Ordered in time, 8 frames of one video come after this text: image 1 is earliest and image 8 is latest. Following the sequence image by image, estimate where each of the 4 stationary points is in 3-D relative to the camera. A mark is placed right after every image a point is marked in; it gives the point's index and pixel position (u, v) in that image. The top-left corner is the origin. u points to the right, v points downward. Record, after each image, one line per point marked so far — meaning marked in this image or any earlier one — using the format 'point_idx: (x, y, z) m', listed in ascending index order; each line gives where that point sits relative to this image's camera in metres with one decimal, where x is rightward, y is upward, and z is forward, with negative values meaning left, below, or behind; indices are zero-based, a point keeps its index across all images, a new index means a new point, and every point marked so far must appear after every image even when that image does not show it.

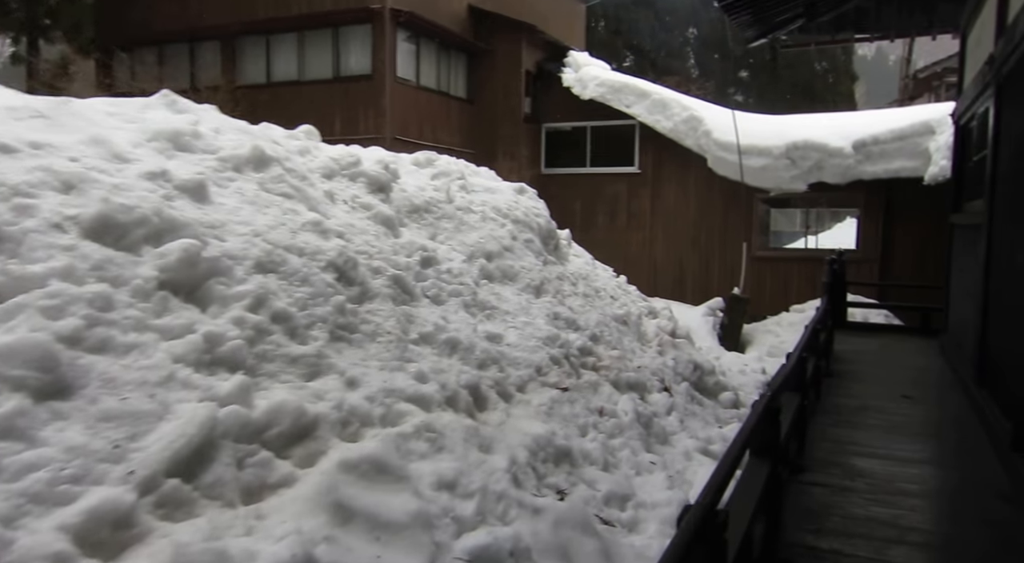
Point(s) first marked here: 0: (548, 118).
0: (+0.7, +3.6, +15.1) m
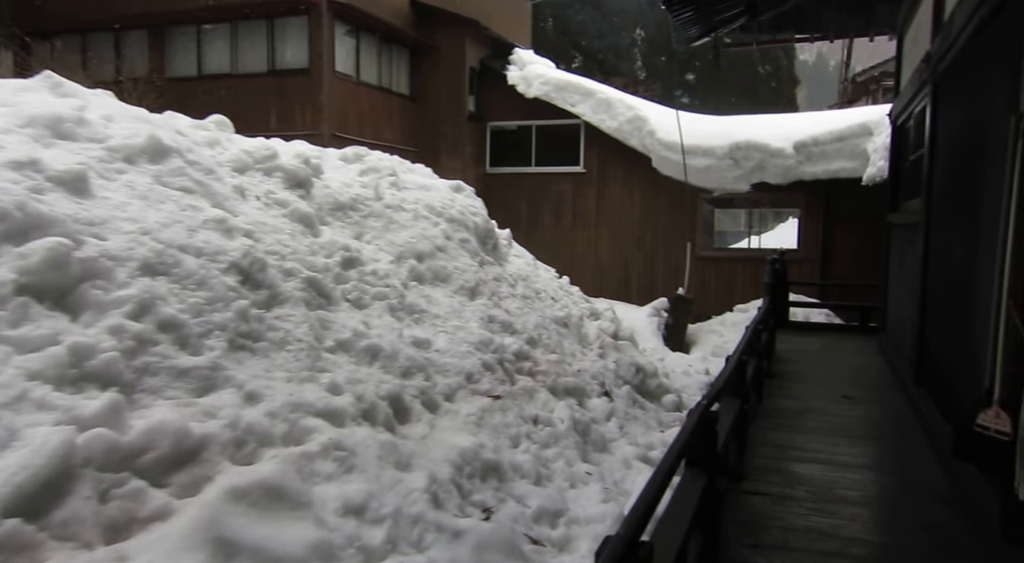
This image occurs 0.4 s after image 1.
0: (-0.5, +3.6, +14.8) m
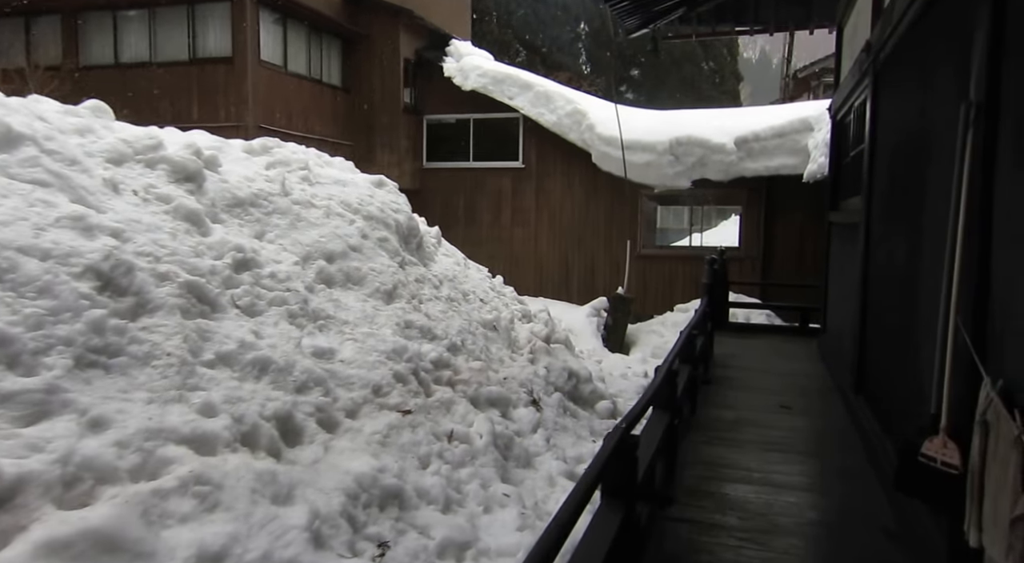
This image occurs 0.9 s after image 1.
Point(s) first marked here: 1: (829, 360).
0: (-1.7, +3.6, +14.4) m
1: (+3.0, -0.7, +6.6) m
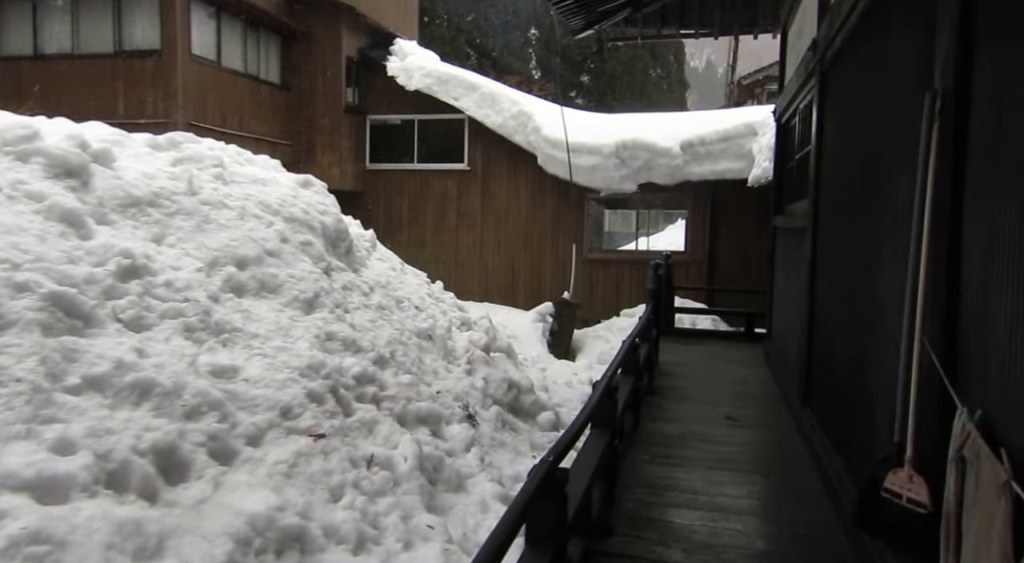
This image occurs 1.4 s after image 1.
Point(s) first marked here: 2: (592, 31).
0: (-2.8, +3.5, +13.9) m
1: (+2.4, -0.8, +6.4) m
2: (+1.0, +3.2, +8.9) m
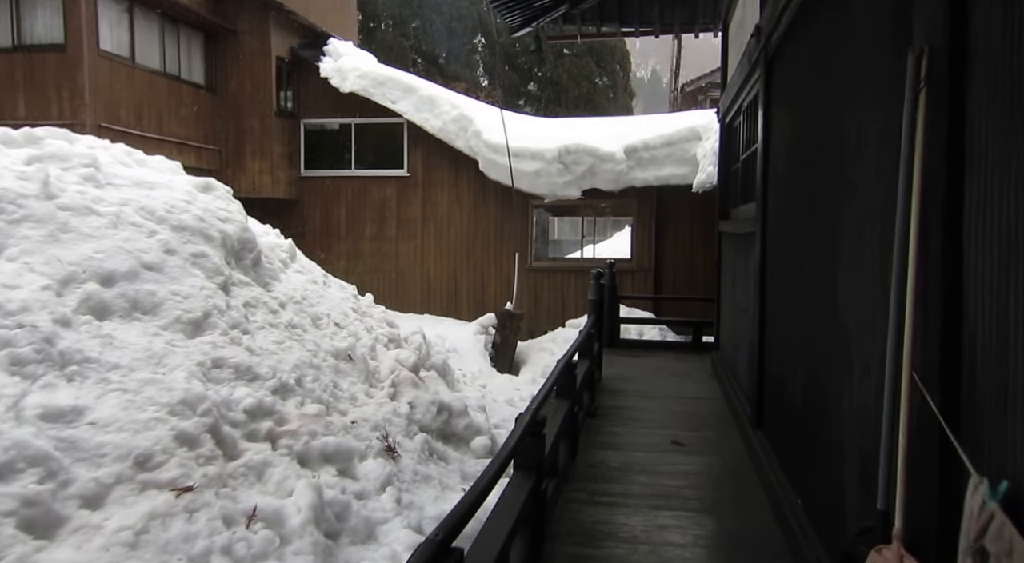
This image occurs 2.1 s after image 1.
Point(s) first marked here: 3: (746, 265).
0: (-4.0, +3.2, +13.2) m
1: (+1.9, -0.9, +6.0) m
2: (+0.2, +3.1, +8.4) m
3: (+1.8, +0.1, +5.3) m
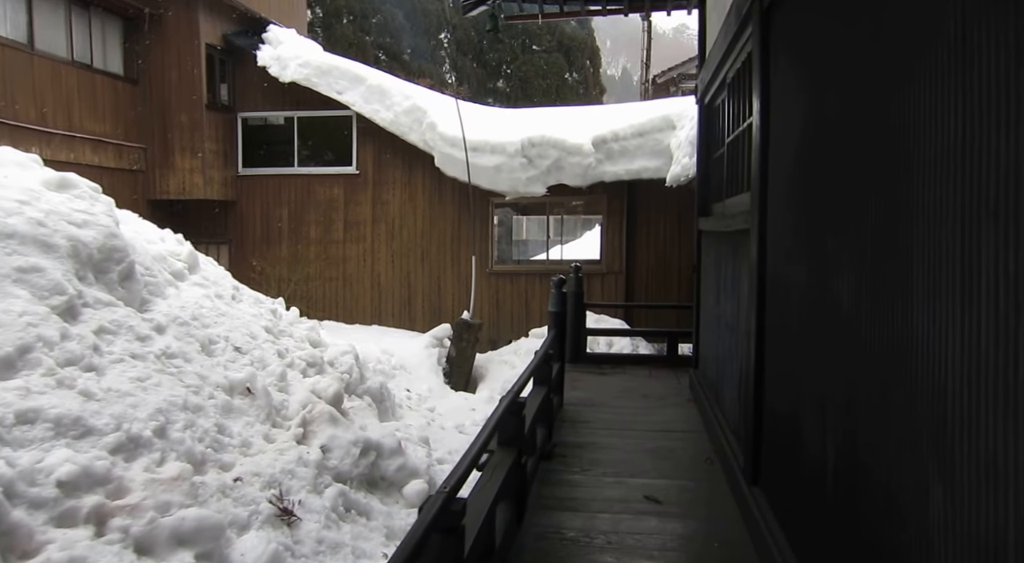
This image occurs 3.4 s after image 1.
0: (-4.7, +3.0, +12.0) m
1: (+1.4, -0.9, +5.0) m
2: (-0.4, +3.0, +7.4) m
3: (+1.4, +0.1, +4.3) m
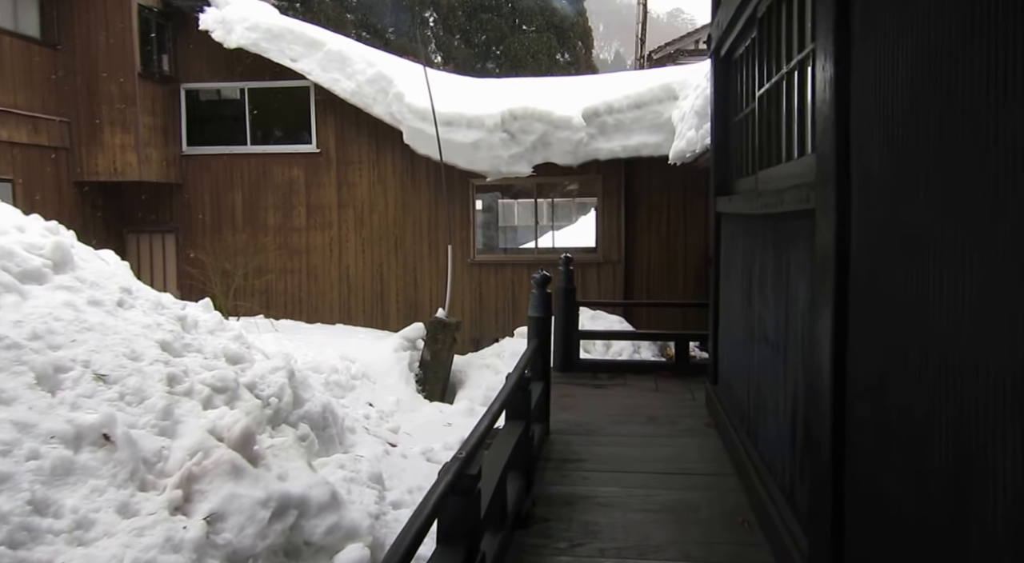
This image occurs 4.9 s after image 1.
0: (-5.0, +3.1, +10.6) m
1: (+1.2, -0.9, +3.8) m
2: (-0.6, +3.1, +6.0) m
3: (+1.2, +0.1, +3.0) m
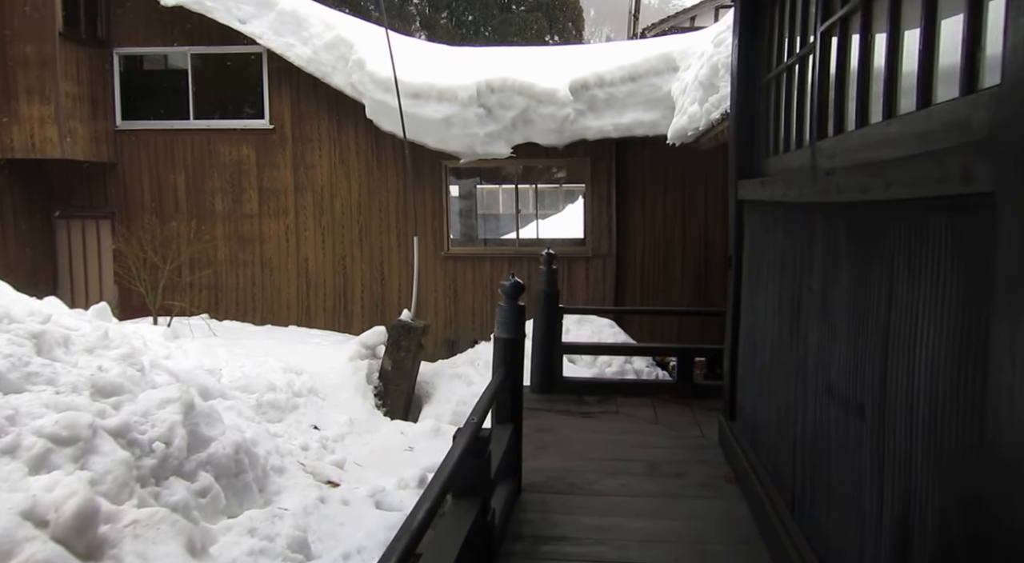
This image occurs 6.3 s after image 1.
0: (-5.3, +3.2, +9.3) m
1: (+1.1, -1.0, +2.6) m
2: (-0.8, +3.0, +4.8) m
3: (+1.0, 0.0, +1.9) m
